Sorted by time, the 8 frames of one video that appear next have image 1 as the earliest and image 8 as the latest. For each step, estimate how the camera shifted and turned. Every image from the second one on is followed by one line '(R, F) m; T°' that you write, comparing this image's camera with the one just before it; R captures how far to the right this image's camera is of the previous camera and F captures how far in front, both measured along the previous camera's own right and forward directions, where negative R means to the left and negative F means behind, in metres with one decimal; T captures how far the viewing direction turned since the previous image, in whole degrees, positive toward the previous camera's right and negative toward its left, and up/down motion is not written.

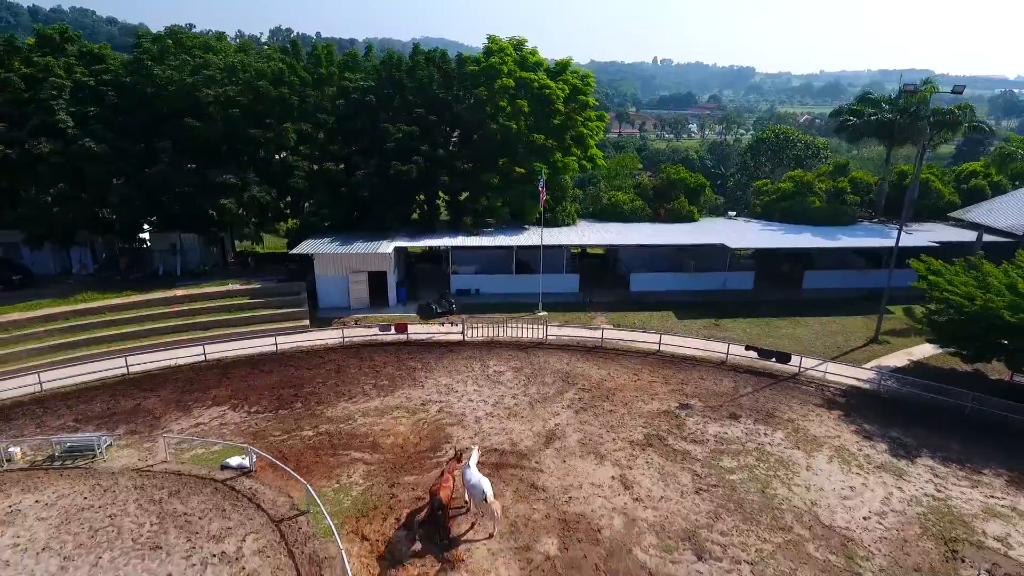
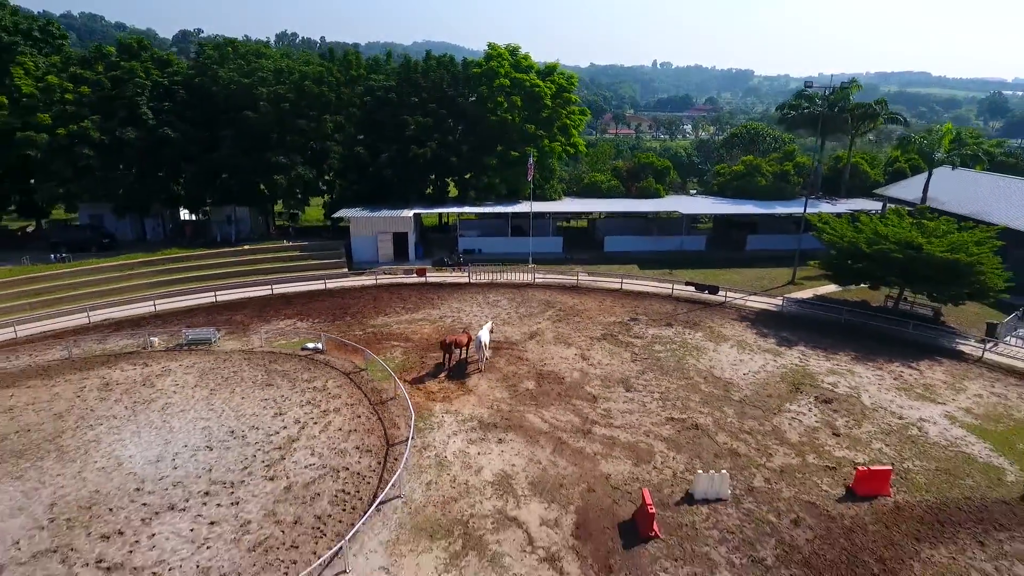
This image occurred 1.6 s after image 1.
(+0.3, -6.2) m; 0°
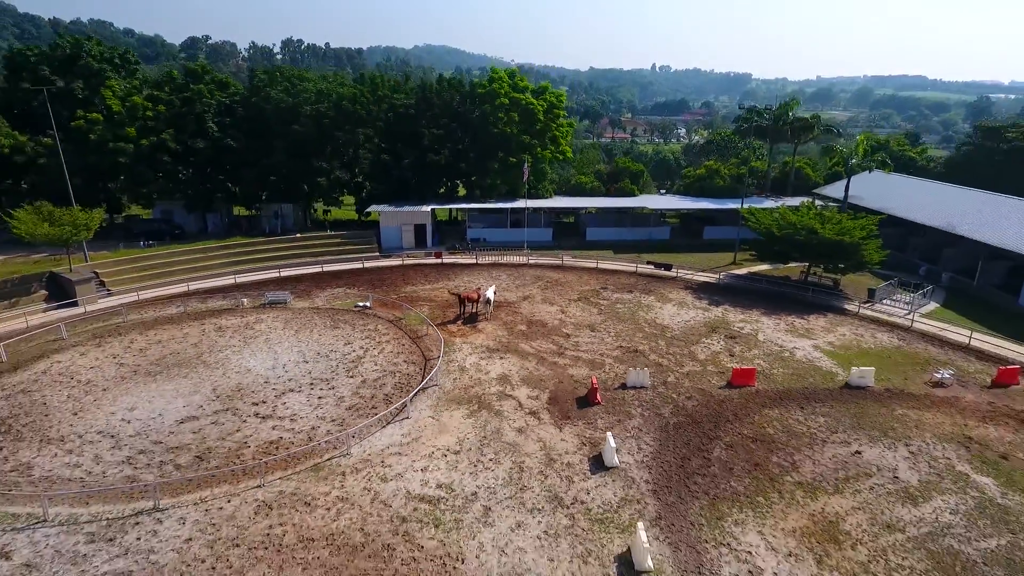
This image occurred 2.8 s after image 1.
(+0.1, -7.3) m; 0°
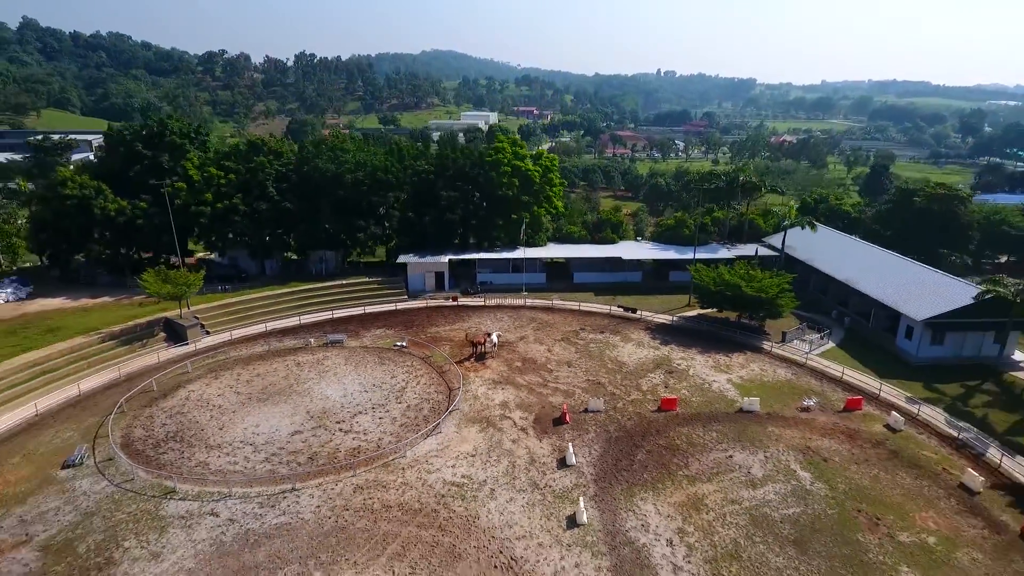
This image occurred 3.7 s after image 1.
(+0.4, -9.5) m; -1°
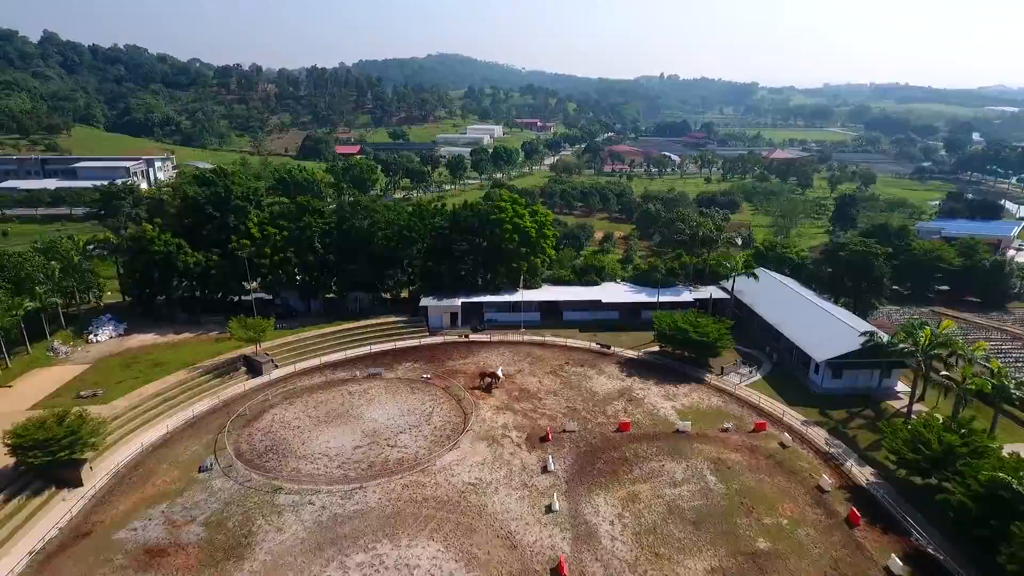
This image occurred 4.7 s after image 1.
(+0.4, -11.4) m; 0°
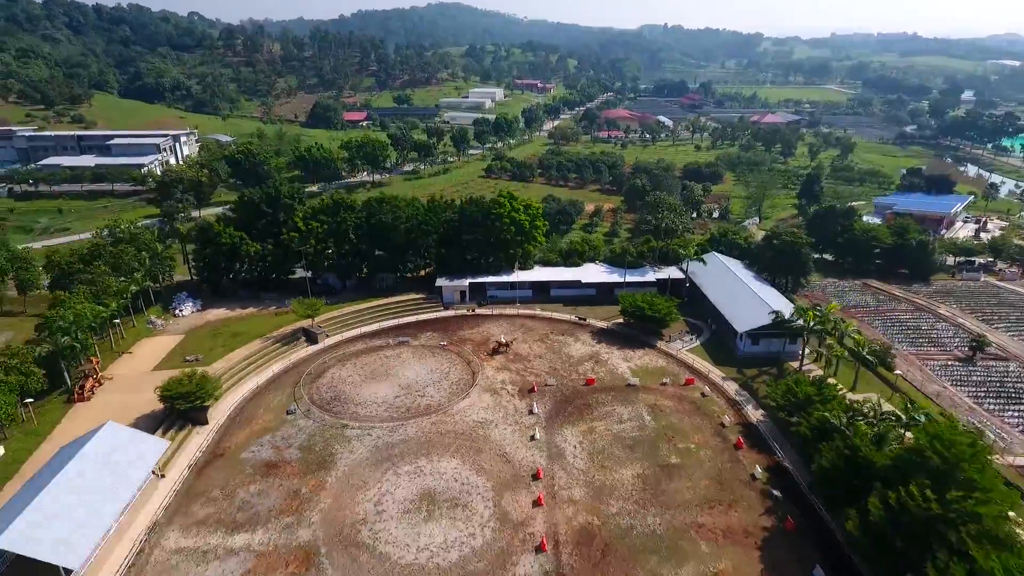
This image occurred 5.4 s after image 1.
(+0.6, -14.6) m; 0°
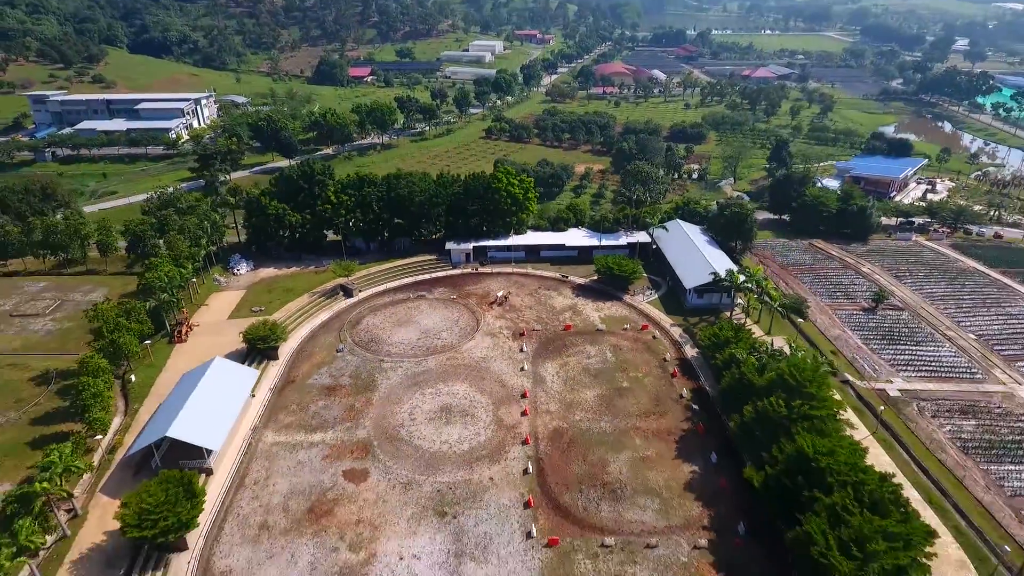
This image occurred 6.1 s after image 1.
(+0.7, -16.0) m; 0°
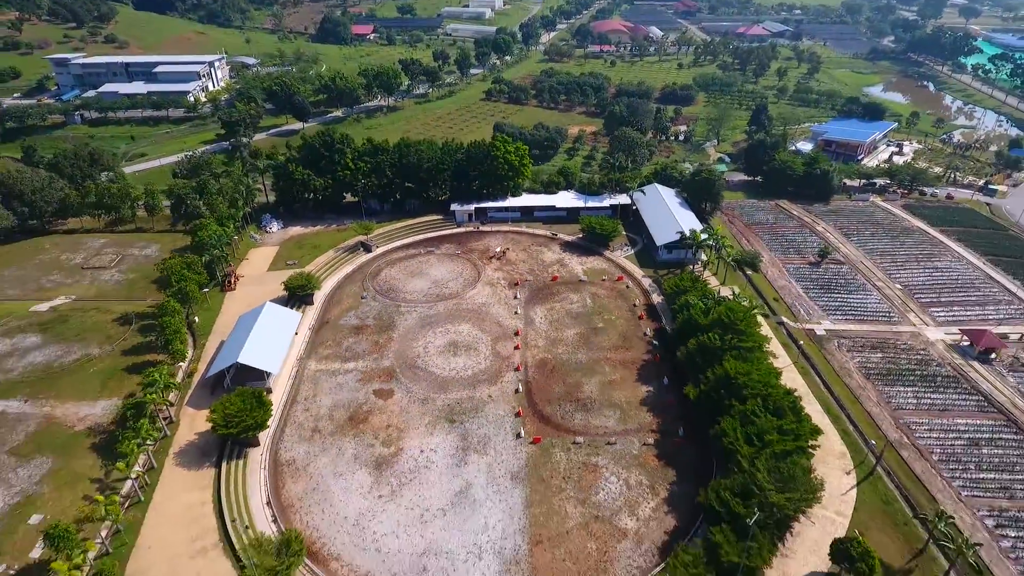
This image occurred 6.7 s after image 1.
(+0.7, -13.4) m; 0°
